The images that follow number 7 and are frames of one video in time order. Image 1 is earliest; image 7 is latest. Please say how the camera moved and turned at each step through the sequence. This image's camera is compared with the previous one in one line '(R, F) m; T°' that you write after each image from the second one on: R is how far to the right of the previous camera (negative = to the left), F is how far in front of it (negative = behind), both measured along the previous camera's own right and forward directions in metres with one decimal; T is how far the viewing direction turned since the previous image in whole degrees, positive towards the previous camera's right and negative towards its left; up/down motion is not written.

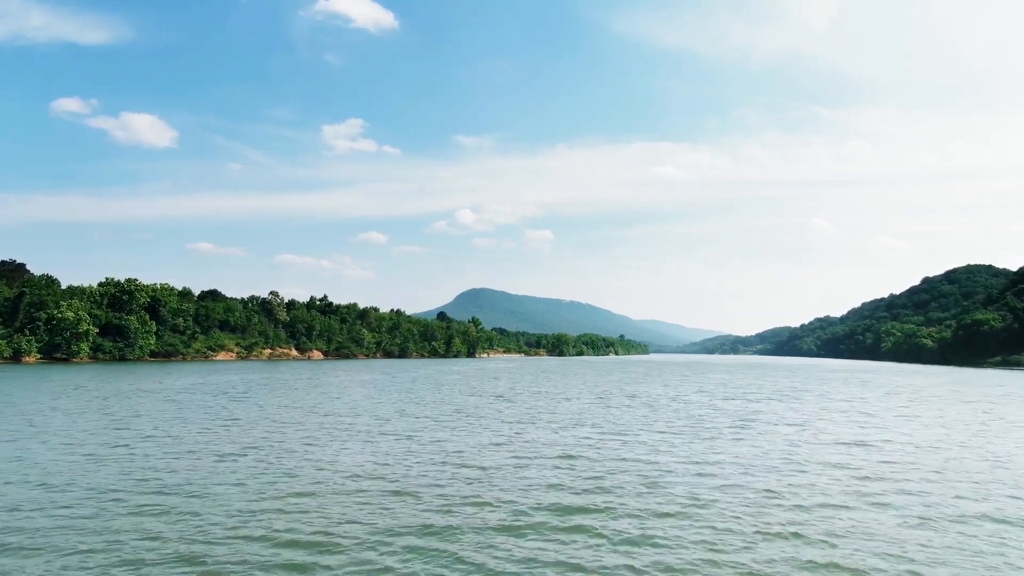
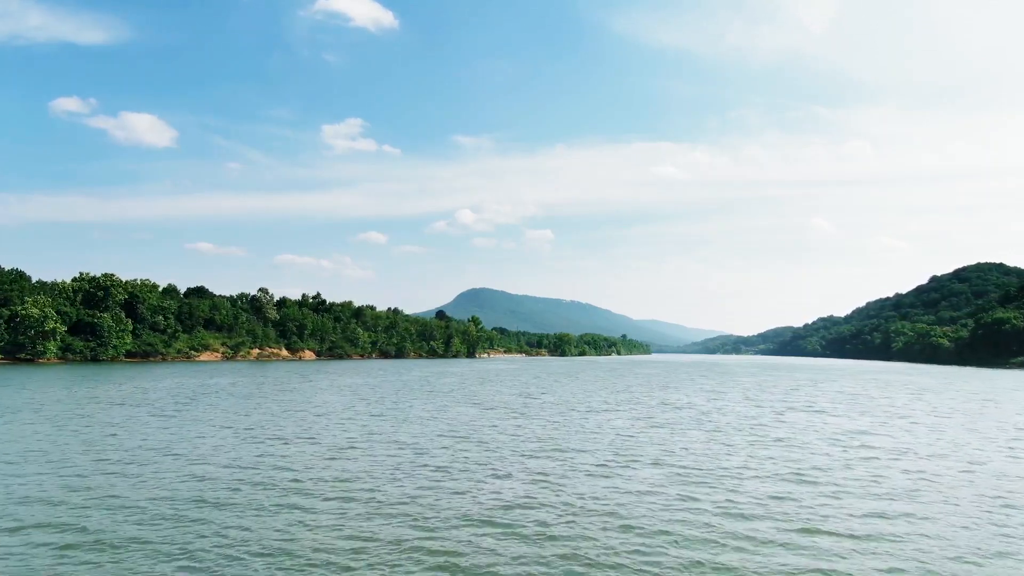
(-0.5, +7.7) m; 0°
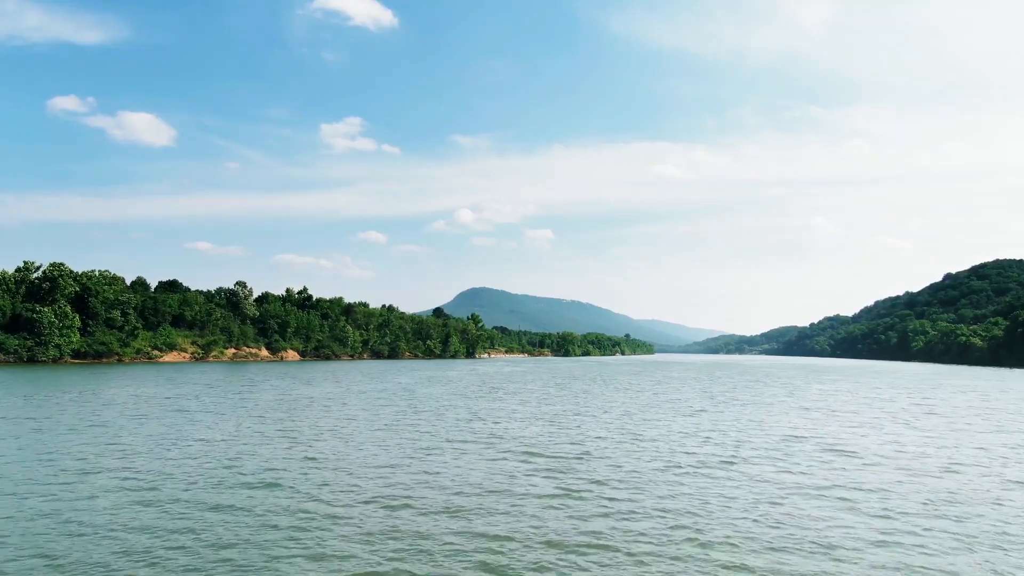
(-0.9, +13.7) m; 0°
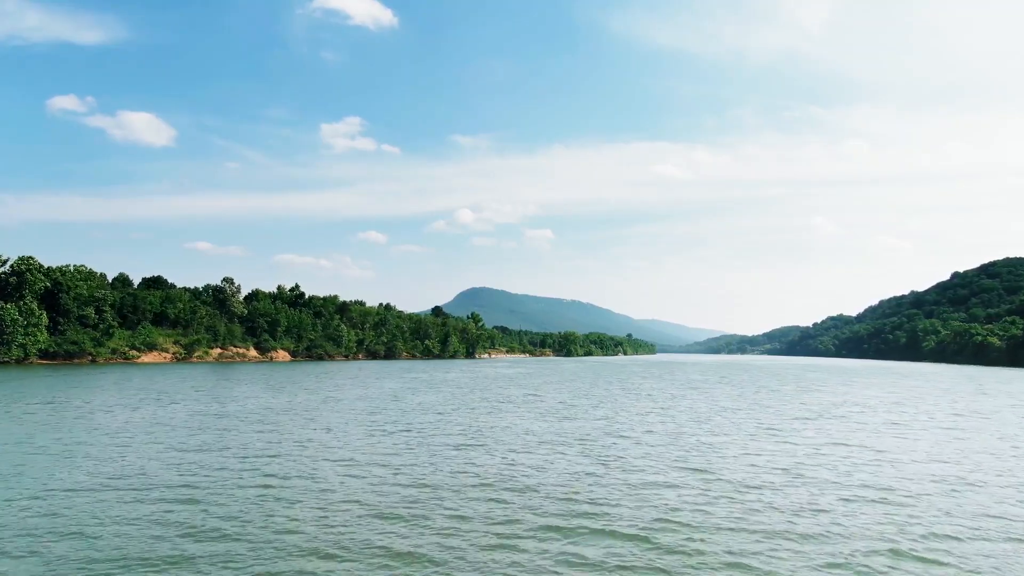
(-0.5, +6.9) m; 0°
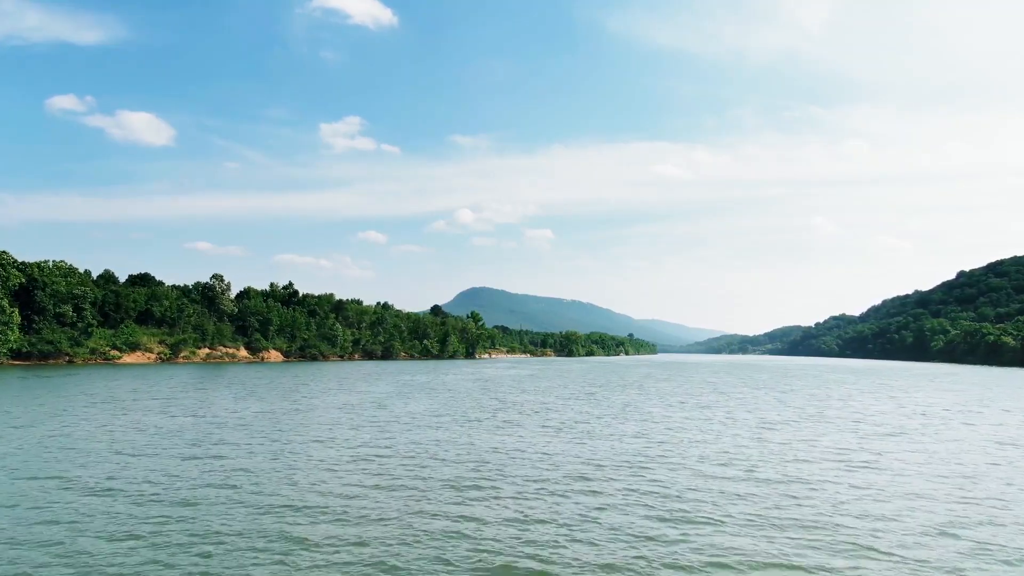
(-0.3, +5.1) m; 0°
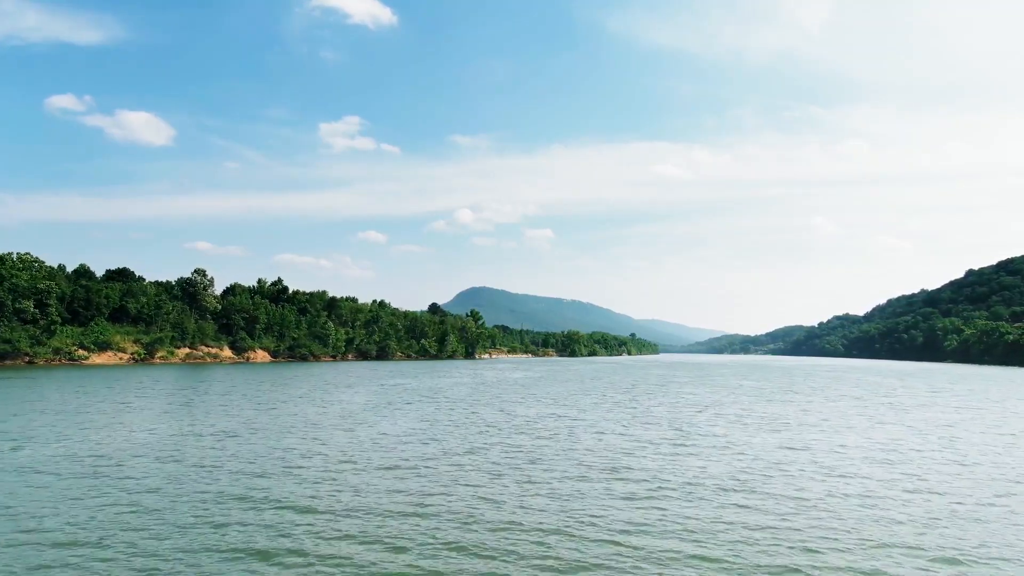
(-0.5, +7.7) m; 0°
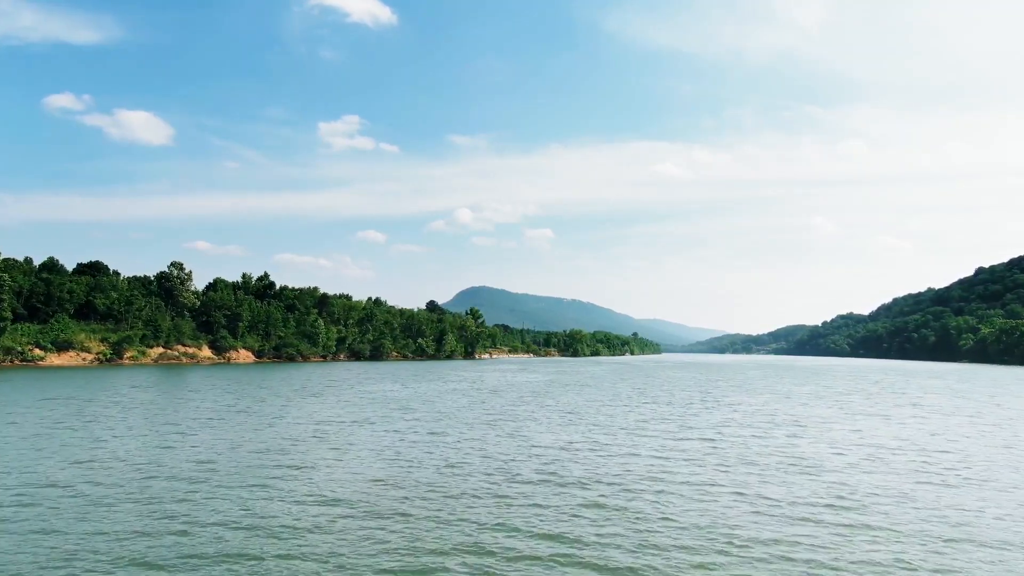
(-0.5, +8.5) m; 0°
